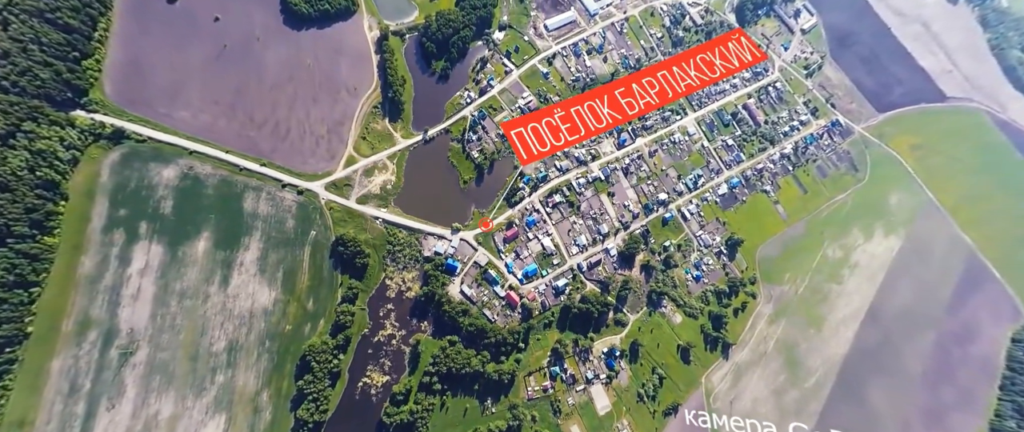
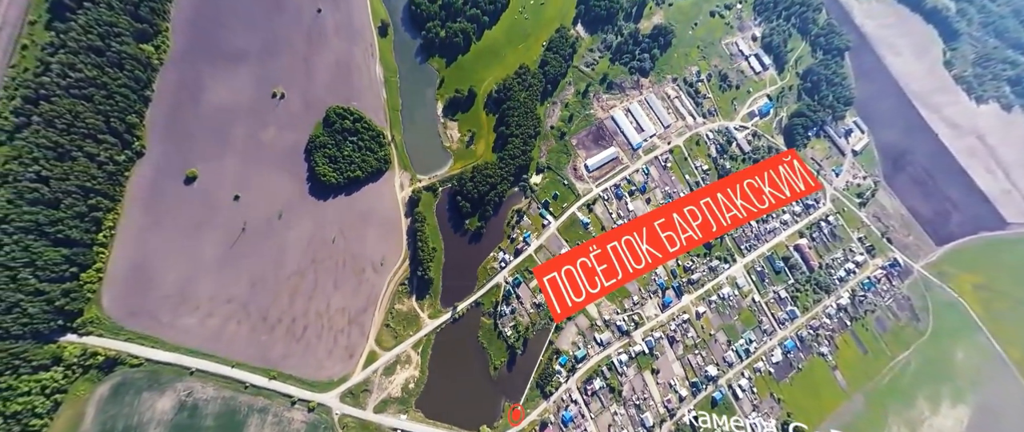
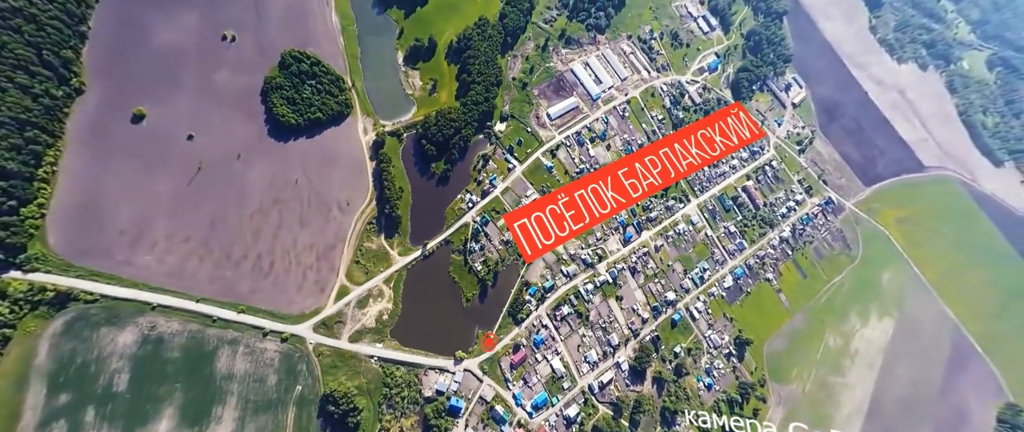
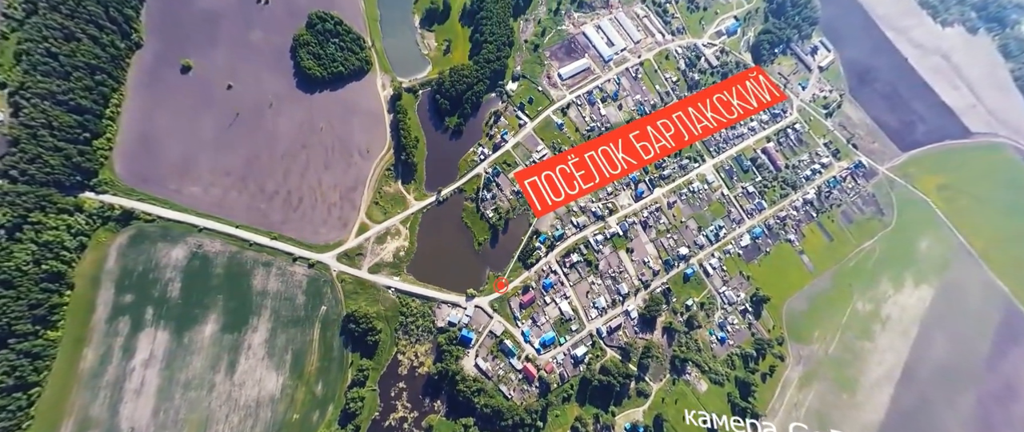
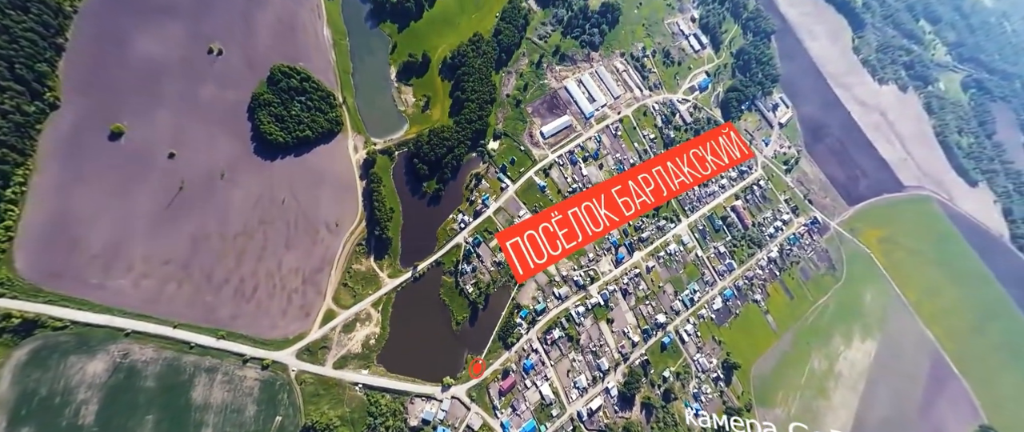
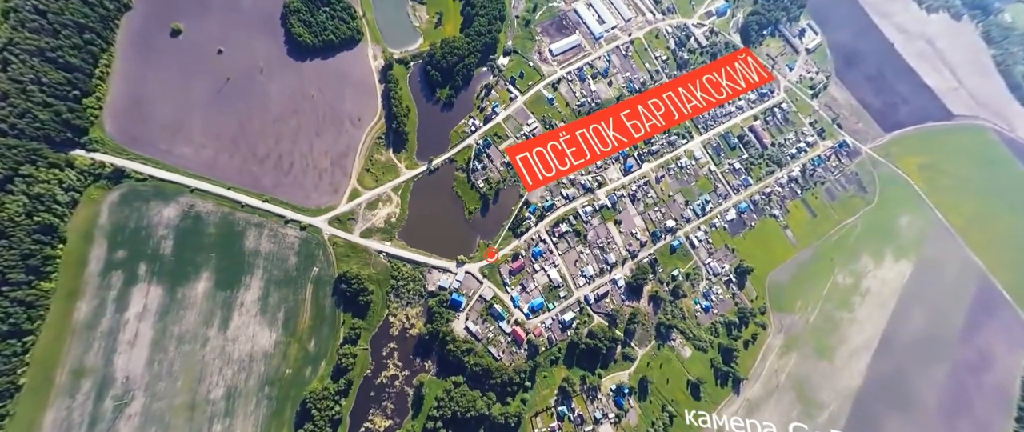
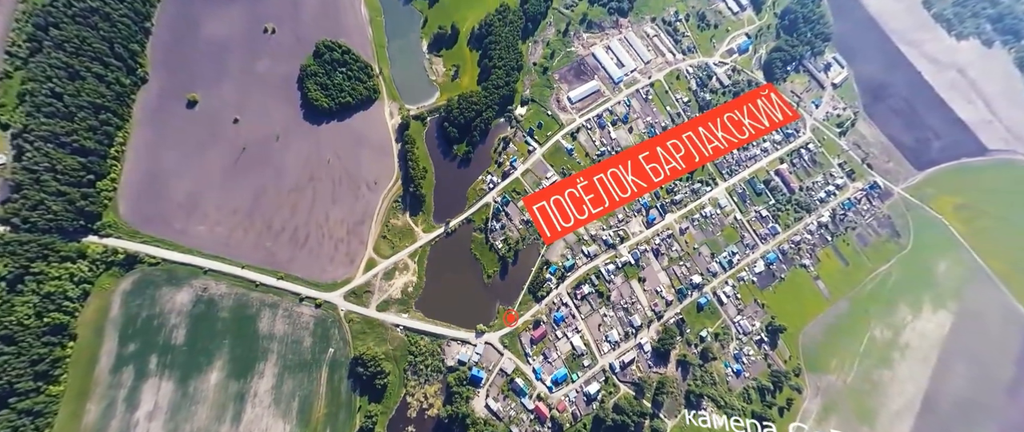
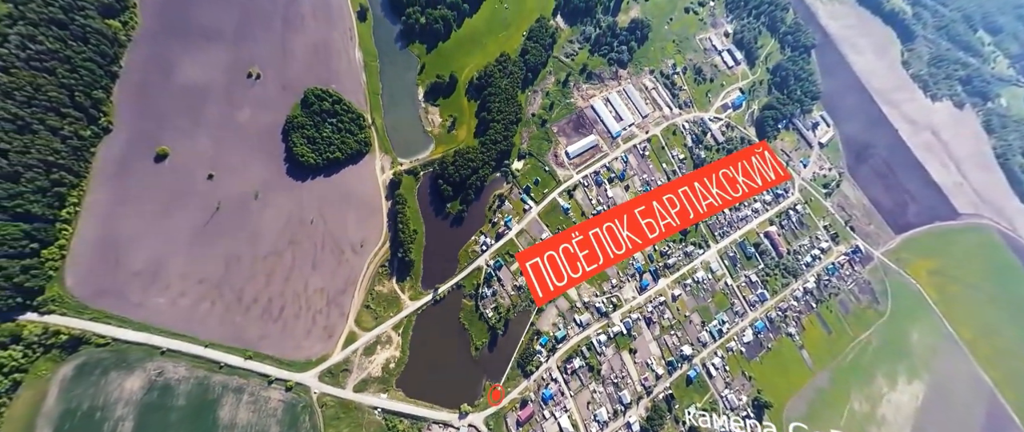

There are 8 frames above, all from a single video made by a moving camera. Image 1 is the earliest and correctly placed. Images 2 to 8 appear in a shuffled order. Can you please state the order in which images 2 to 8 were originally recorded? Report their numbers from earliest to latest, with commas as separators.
6, 4, 7, 3, 5, 8, 2
